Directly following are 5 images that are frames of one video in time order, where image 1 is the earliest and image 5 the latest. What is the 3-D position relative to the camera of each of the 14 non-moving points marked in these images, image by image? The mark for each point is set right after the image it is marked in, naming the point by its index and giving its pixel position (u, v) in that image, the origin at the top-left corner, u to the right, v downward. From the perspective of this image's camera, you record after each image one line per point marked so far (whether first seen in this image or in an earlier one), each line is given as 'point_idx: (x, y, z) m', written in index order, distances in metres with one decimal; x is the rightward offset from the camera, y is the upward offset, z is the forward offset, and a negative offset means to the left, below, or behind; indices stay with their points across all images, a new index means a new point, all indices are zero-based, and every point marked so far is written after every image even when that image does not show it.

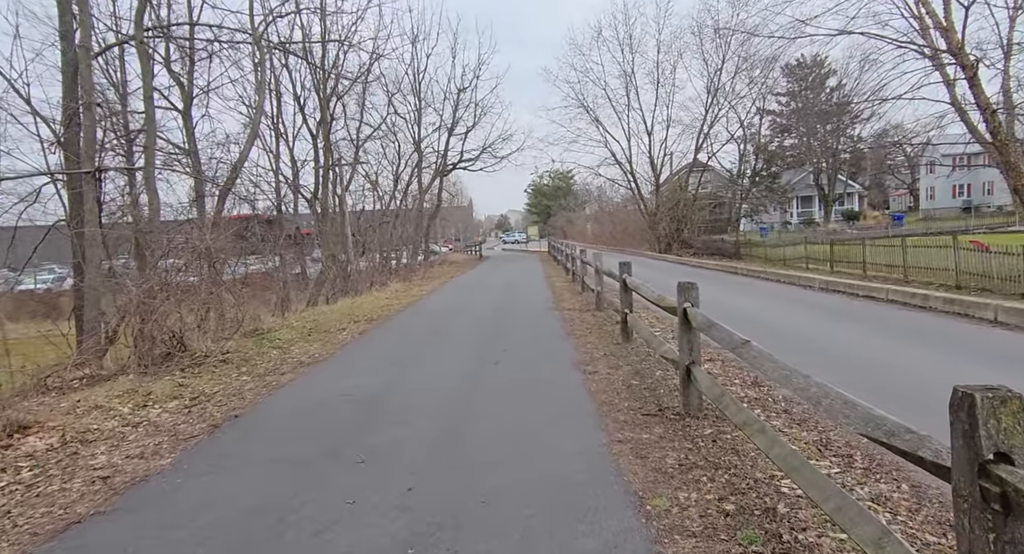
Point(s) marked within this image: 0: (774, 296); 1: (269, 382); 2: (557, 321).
0: (+5.8, -0.5, +13.6) m
1: (-2.7, -1.2, +6.6) m
2: (+0.8, -0.7, +10.0) m
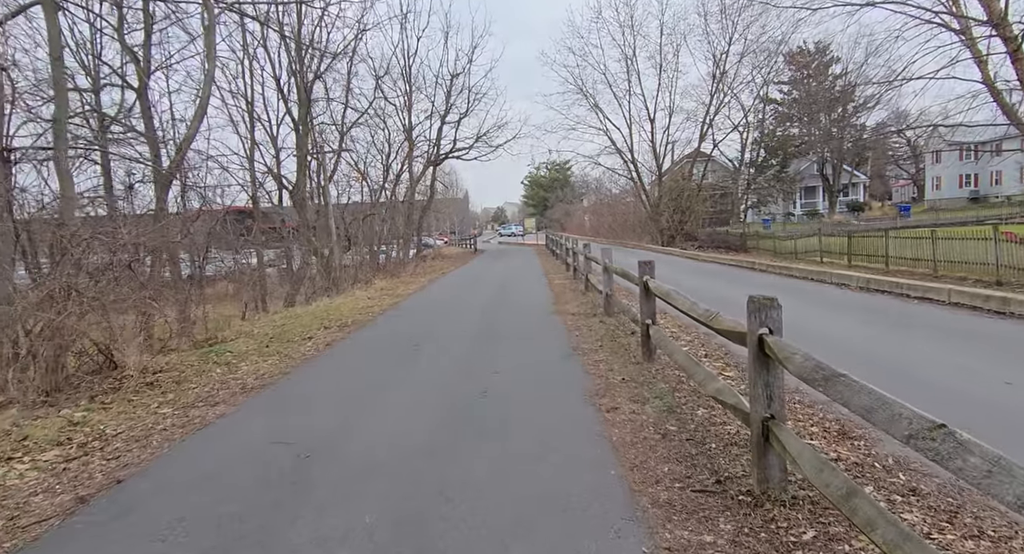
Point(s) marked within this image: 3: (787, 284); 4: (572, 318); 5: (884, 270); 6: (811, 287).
0: (+5.7, -0.4, +12.2) m
1: (-2.8, -1.2, +5.1) m
2: (+0.7, -0.7, +8.6) m
3: (+6.3, -0.3, +14.1) m
4: (+0.9, -0.6, +9.1) m
5: (+11.6, +0.2, +18.6) m
6: (+6.5, -0.3, +13.3) m
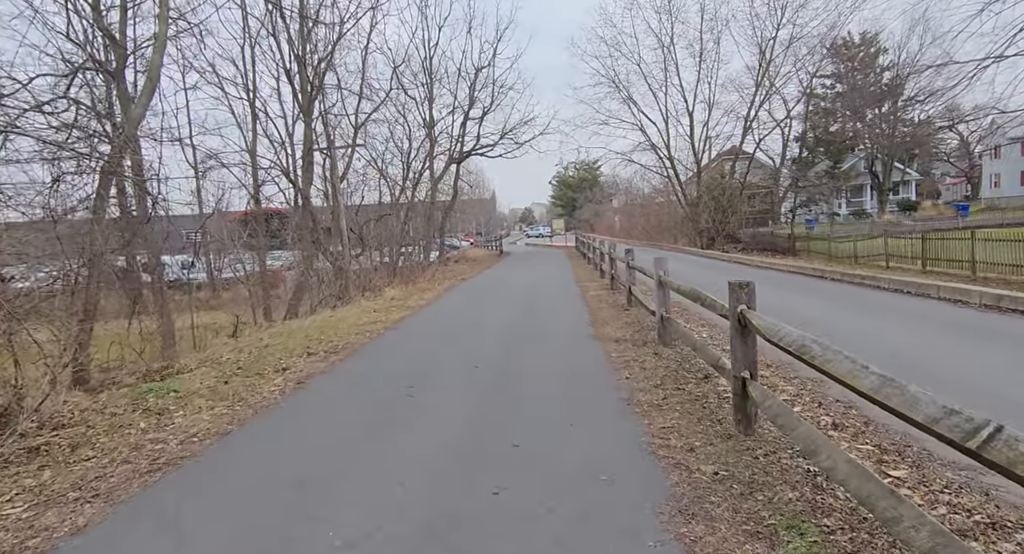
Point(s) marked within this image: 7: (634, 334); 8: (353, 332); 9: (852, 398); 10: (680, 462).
0: (+6.1, -0.6, +10.0) m
1: (-2.6, -1.4, +3.3) m
2: (+1.0, -0.9, +6.6) m
3: (+6.8, -0.5, +11.8) m
4: (+1.3, -0.8, +7.1) m
5: (+12.4, 0.0, +16.1) m
6: (+7.0, -0.5, +11.0) m
7: (+1.6, -0.7, +7.7) m
8: (-2.6, -0.9, +9.7) m
9: (+2.5, -0.9, +4.4) m
10: (+1.0, -1.1, +3.6) m
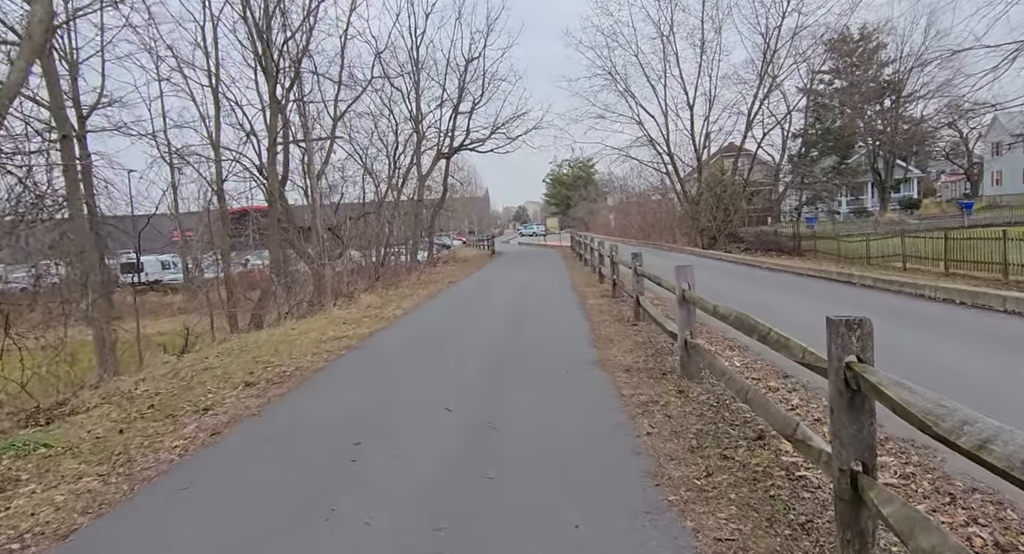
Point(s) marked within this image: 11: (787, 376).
0: (+6.0, -0.8, +8.5) m
1: (-2.7, -1.5, +1.8) m
2: (+0.8, -1.0, +5.1) m
3: (+6.6, -0.6, +10.4) m
4: (+1.1, -1.0, +5.6) m
5: (+12.1, -0.1, +14.7) m
6: (+6.8, -0.6, +9.6) m
7: (+1.4, -0.9, +6.2) m
8: (-2.8, -1.0, +8.2) m
9: (+2.4, -1.0, +3.0) m
10: (+0.9, -1.2, +2.1) m
11: (+2.4, -0.9, +5.2) m
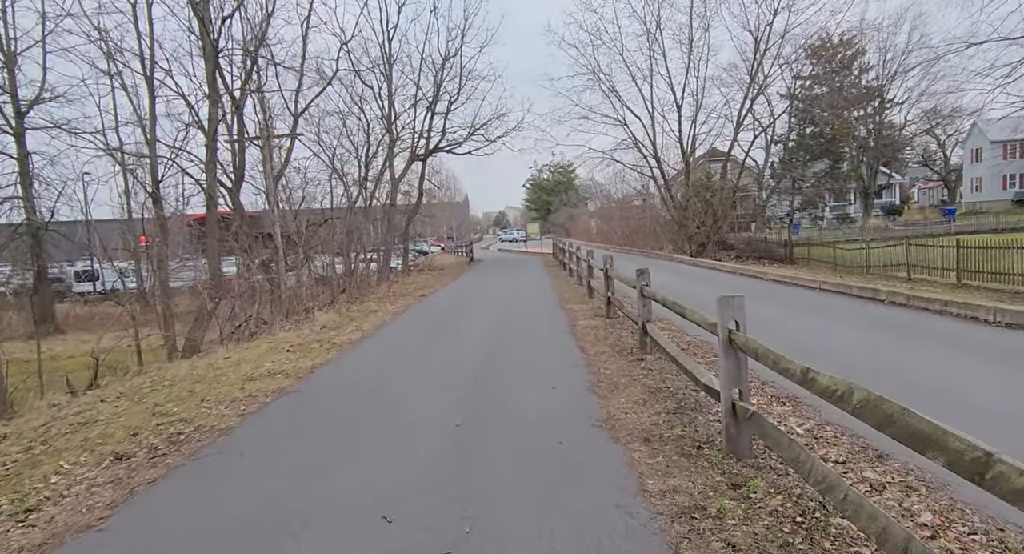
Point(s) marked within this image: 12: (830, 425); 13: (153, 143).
0: (+5.7, -1.0, +7.0) m
1: (-2.8, -1.7, 0.0) m
2: (+0.7, -1.3, +3.4) m
3: (+6.3, -0.8, +9.0) m
4: (+0.9, -1.2, +4.0) m
5: (+11.6, -0.4, +13.4) m
6: (+6.5, -0.9, +8.1) m
7: (+1.2, -1.1, +4.6) m
8: (-3.0, -1.3, +6.4) m
9: (+2.3, -1.2, +1.3) m
10: (+0.8, -1.4, +0.5) m
11: (+2.2, -1.1, +3.6) m
12: (+2.2, -1.0, +4.2) m
13: (-8.4, +3.2, +14.0) m
